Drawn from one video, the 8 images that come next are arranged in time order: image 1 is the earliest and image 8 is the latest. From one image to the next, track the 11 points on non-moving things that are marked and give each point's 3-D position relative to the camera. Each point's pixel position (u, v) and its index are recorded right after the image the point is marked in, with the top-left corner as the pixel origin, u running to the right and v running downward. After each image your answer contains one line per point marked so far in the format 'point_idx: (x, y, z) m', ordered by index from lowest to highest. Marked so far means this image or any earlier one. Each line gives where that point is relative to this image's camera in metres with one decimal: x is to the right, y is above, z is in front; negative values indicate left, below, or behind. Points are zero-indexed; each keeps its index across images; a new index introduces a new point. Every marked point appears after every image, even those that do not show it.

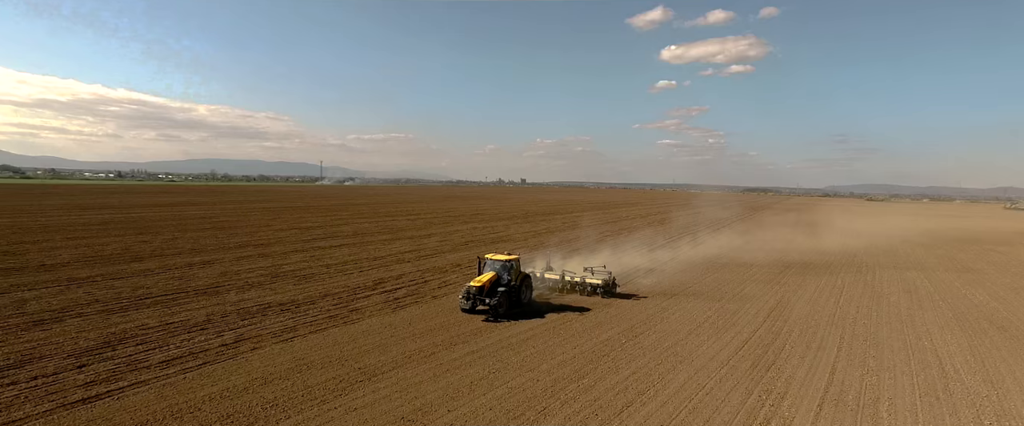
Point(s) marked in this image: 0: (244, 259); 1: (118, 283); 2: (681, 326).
0: (-8.5, -1.4, +18.1) m
1: (-10.3, -1.7, +14.9) m
2: (+4.3, -2.8, +14.1) m
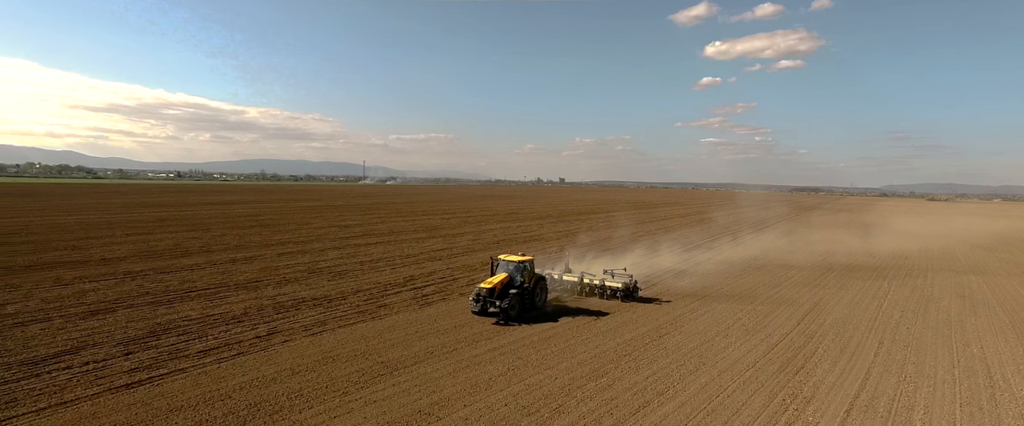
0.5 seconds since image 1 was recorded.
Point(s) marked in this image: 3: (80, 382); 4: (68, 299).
0: (-7.5, -1.4, +18.9) m
1: (-9.6, -1.7, +15.8) m
2: (+4.9, -2.8, +14.0) m
3: (-6.9, -2.7, +9.1) m
4: (-10.4, -1.9, +13.3) m
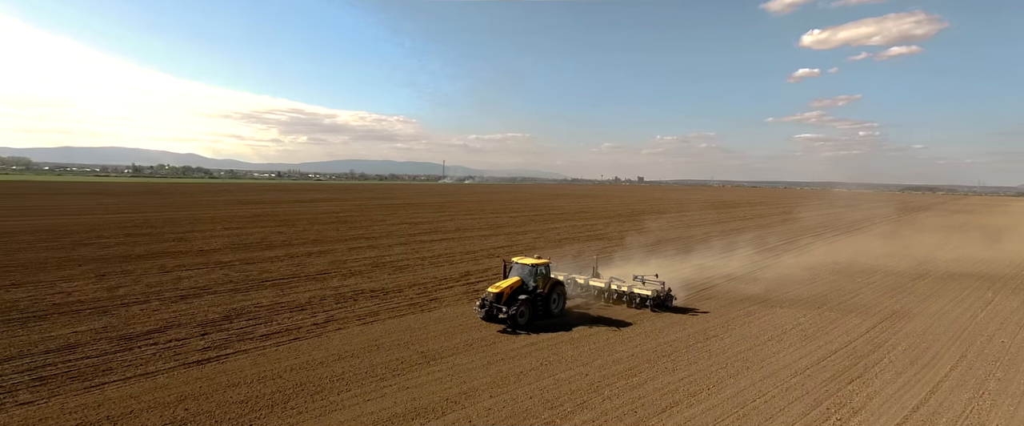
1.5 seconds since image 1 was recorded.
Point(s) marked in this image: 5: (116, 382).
0: (-5.6, -1.3, +20.2) m
1: (-8.0, -1.6, +17.5) m
2: (+6.0, -2.8, +13.5) m
3: (-6.4, -2.6, +10.4) m
4: (-9.2, -1.8, +15.1) m
5: (-6.5, -2.8, +9.3) m
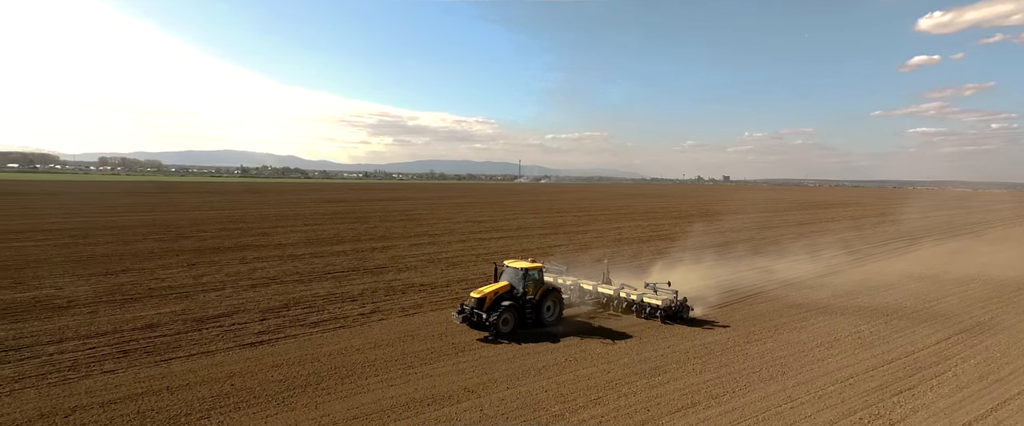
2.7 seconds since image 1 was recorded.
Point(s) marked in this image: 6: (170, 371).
0: (-3.6, -1.2, +21.3) m
1: (-6.5, -1.5, +19.0) m
2: (+6.7, -2.8, +12.8) m
3: (-6.0, -2.6, +11.7) m
4: (-8.0, -1.7, +16.8) m
5: (-6.2, -2.7, +10.7) m
6: (-6.1, -2.8, +10.1) m
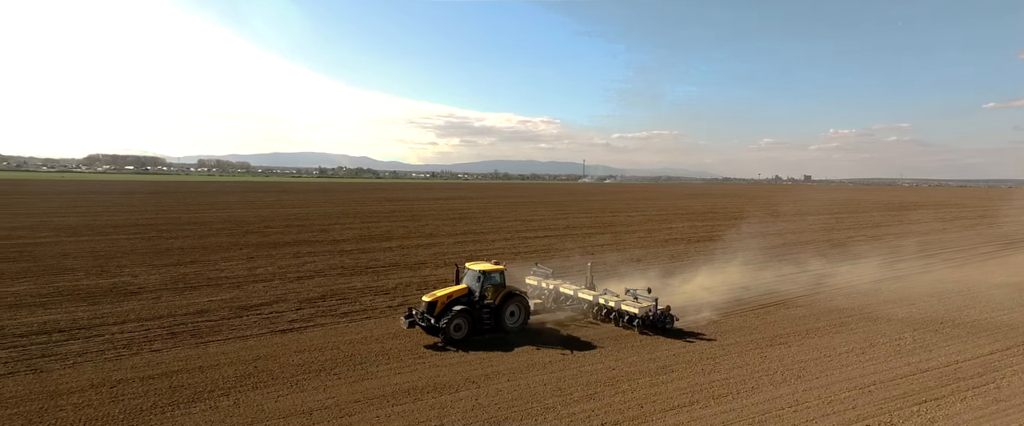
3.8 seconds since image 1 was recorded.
0: (-2.0, -1.2, +21.9) m
1: (-5.2, -1.4, +20.0) m
2: (+7.1, -2.8, +12.1) m
3: (-5.7, -2.5, +12.8) m
4: (-6.9, -1.6, +18.1) m
5: (-6.1, -2.6, +11.8) m
6: (-6.0, -2.7, +11.2) m
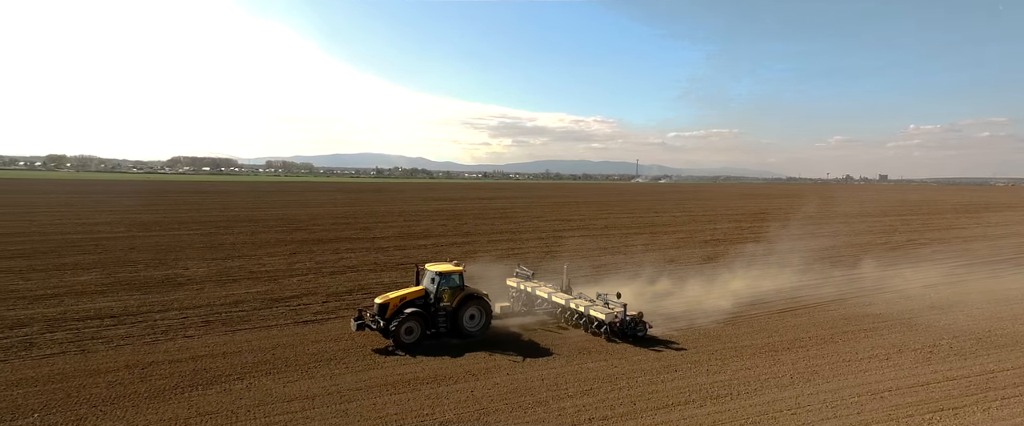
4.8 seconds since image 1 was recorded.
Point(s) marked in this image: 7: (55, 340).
0: (-0.7, -1.1, +22.2) m
1: (-4.1, -1.4, +20.7) m
2: (+7.2, -2.8, +11.4) m
3: (-5.4, -2.4, +13.5) m
4: (-6.0, -1.6, +19.0) m
5: (-5.9, -2.6, +12.6) m
6: (-5.9, -2.7, +12.0) m
7: (-9.7, -2.7, +12.0) m
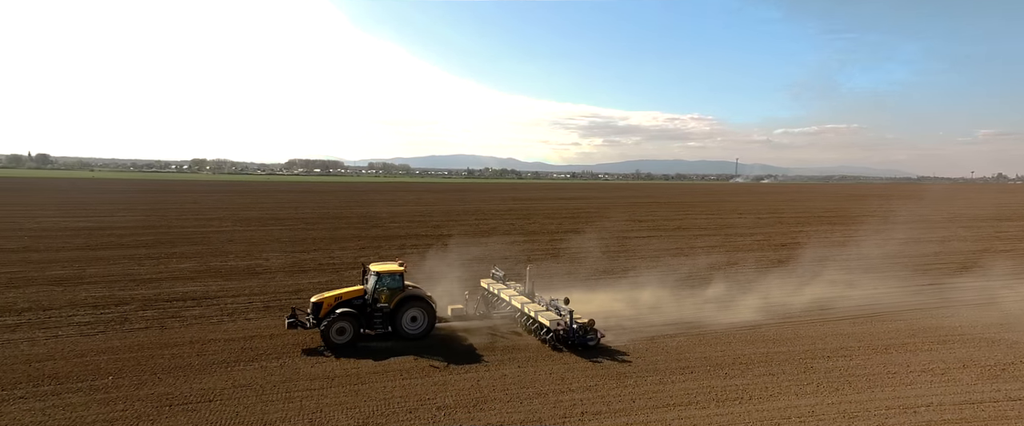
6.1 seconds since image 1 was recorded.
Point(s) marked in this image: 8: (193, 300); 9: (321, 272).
0: (+1.7, -1.1, +22.2) m
1: (-1.9, -1.3, +21.4) m
2: (+7.4, -2.8, +10.2) m
3: (-4.5, -2.3, +14.6) m
4: (-4.1, -1.5, +20.1) m
5: (-5.2, -2.5, +13.8) m
6: (-5.4, -2.6, +13.2) m
7: (-9.0, -2.5, +13.9) m
8: (-8.5, -2.3, +15.1) m
9: (-5.9, -1.8, +17.6) m
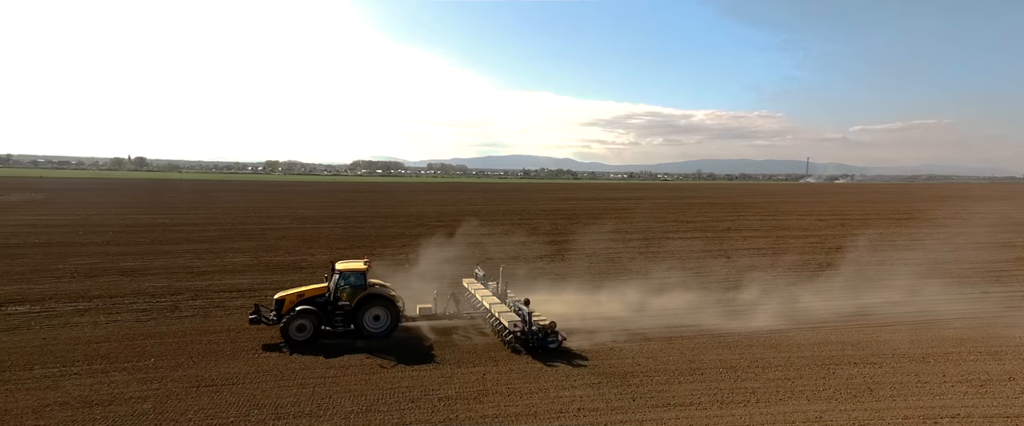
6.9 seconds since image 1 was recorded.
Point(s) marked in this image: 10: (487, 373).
0: (+3.2, -1.1, +22.0) m
1: (-0.4, -1.2, +21.5) m
2: (+7.5, -2.8, +9.3) m
3: (-3.9, -2.2, +15.1) m
4: (-2.8, -1.4, +20.5) m
5: (-4.7, -2.4, +14.4) m
6: (-4.9, -2.5, +13.8) m
7: (-8.4, -2.4, +15.0) m
8: (-7.7, -2.2, +16.0) m
9: (-4.9, -1.7, +18.3) m
10: (-0.5, -2.9, +10.3) m
